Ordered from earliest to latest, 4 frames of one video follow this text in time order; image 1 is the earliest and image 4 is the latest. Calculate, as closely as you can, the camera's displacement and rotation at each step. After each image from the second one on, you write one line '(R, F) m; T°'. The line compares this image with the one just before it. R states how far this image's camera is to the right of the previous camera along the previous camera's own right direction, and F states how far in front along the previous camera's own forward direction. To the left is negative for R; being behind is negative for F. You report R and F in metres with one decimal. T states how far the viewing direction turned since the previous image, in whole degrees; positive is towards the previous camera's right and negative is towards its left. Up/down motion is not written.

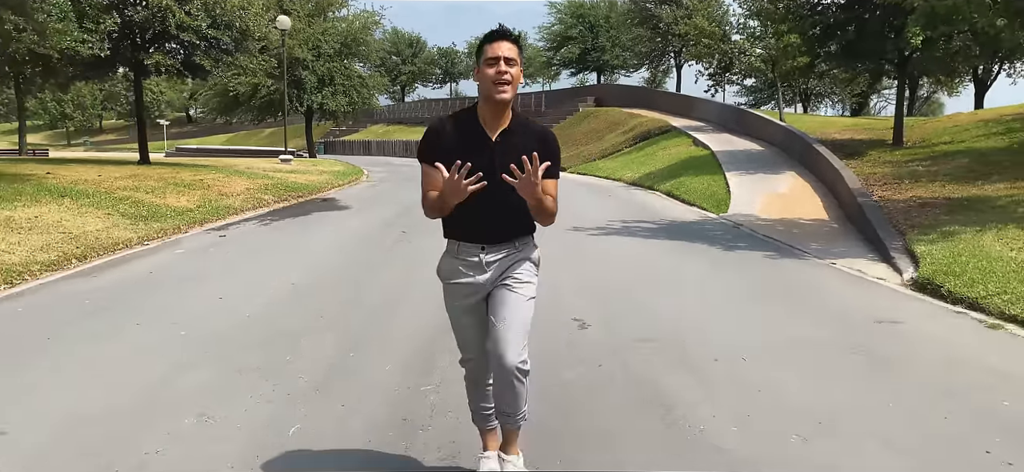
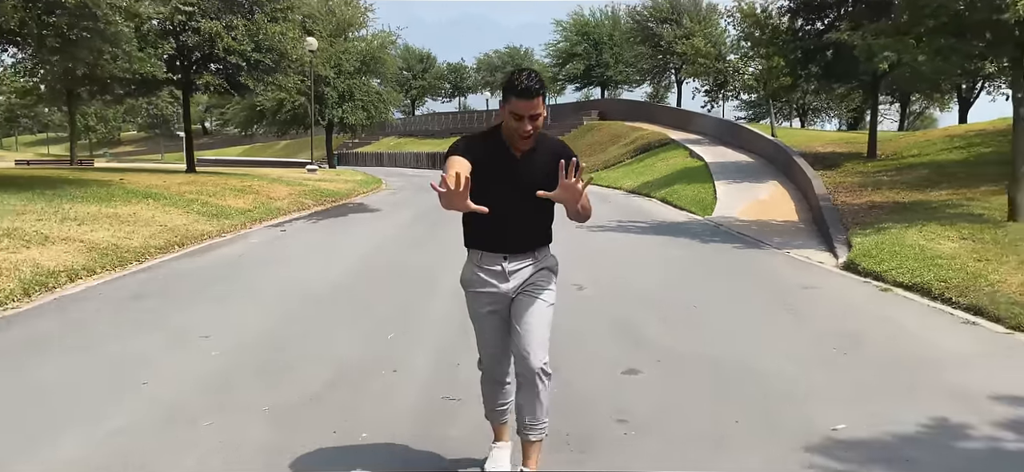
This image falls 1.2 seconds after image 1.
(-0.1, -2.0) m; 0°
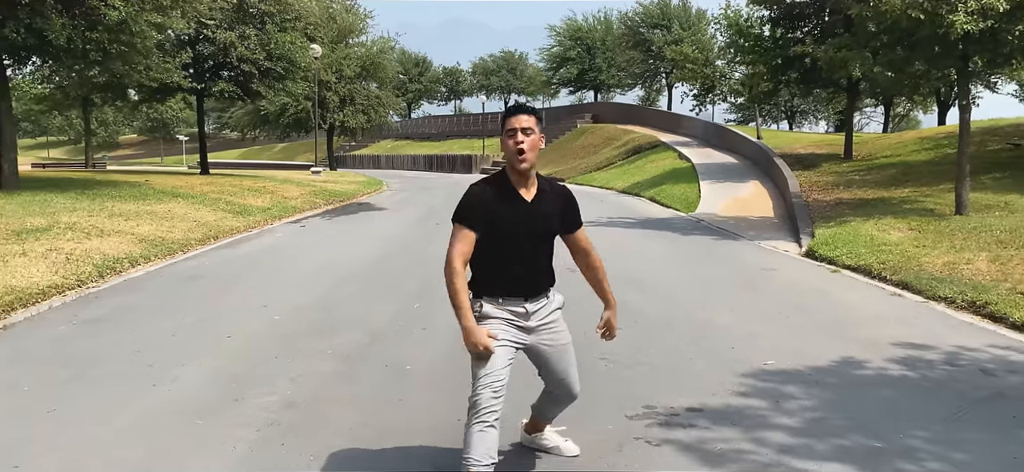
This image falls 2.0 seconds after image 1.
(-0.1, -1.2) m; 0°
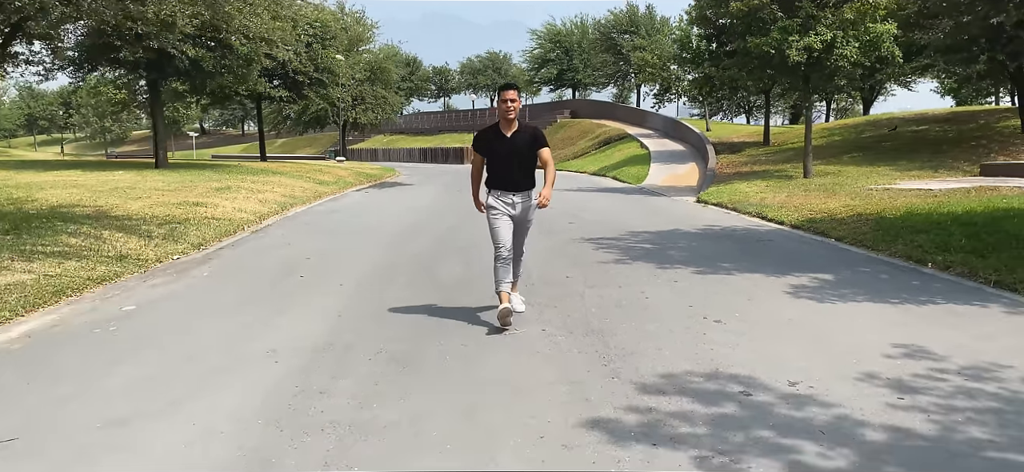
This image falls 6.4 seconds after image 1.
(-0.5, -6.0) m; +1°
